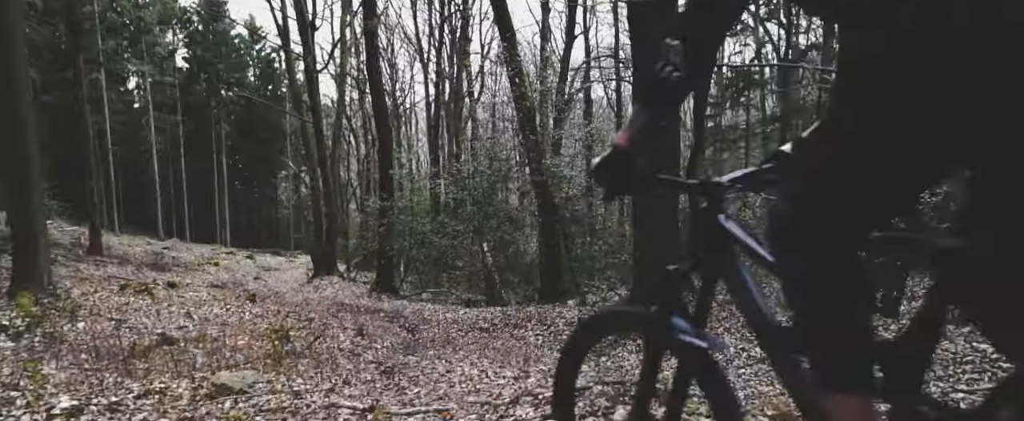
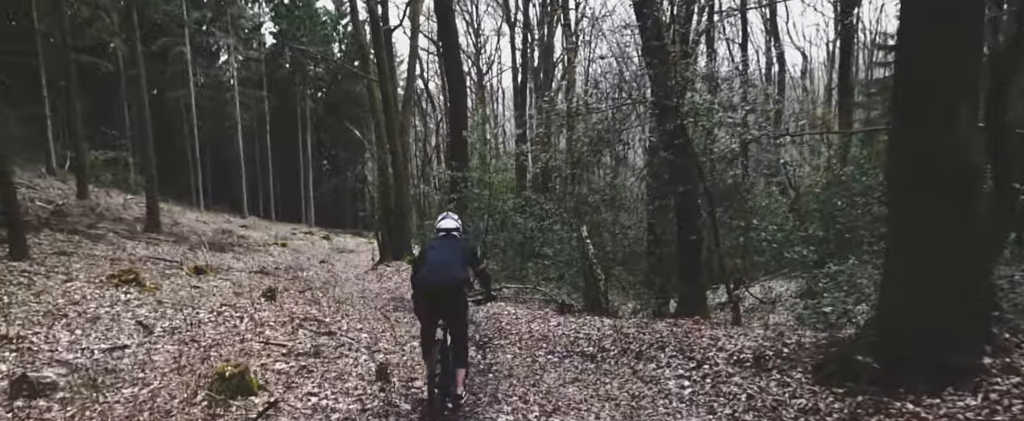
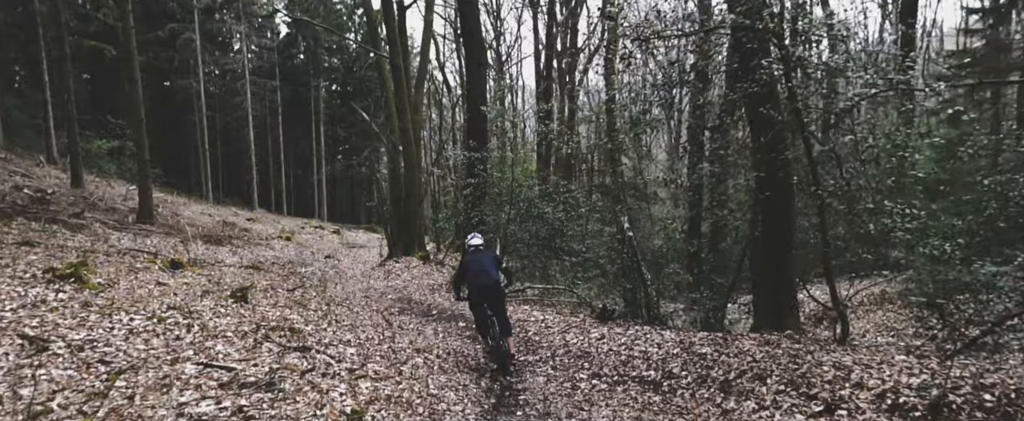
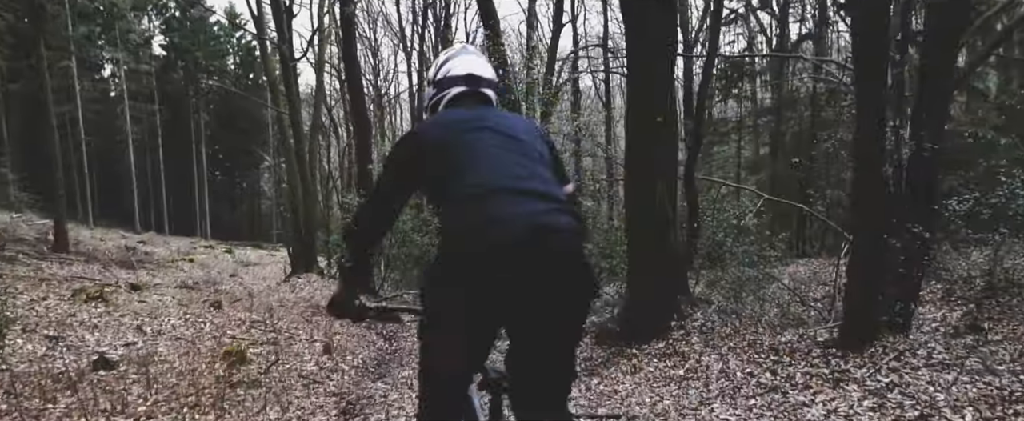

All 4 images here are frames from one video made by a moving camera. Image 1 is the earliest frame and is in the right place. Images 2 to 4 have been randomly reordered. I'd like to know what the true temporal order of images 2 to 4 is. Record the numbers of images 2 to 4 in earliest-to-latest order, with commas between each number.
4, 2, 3
